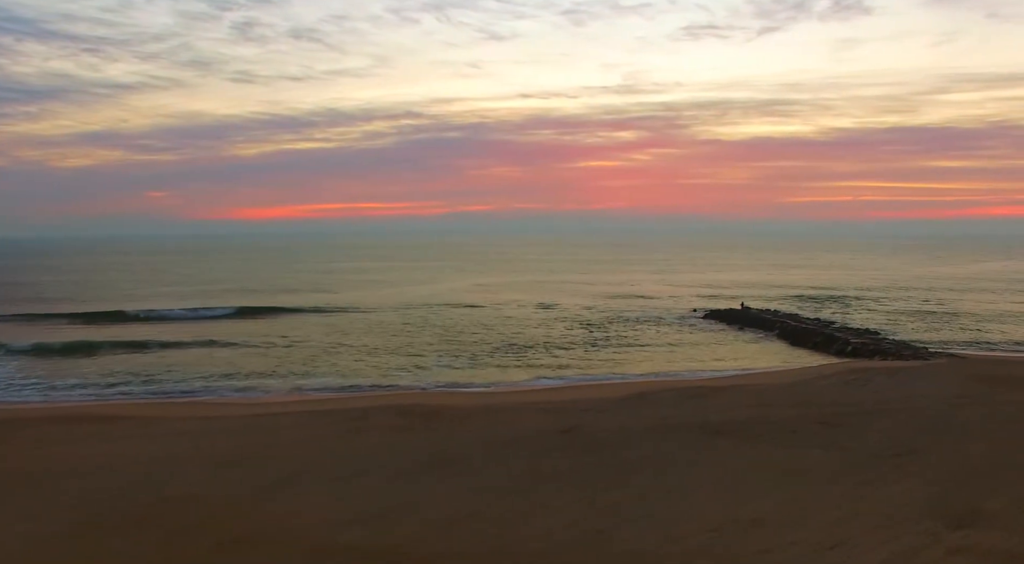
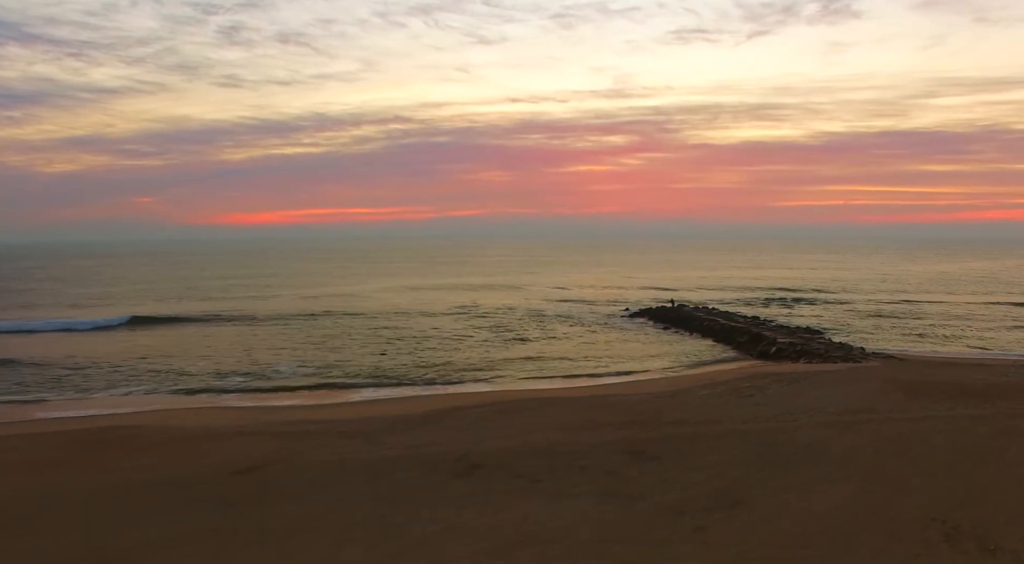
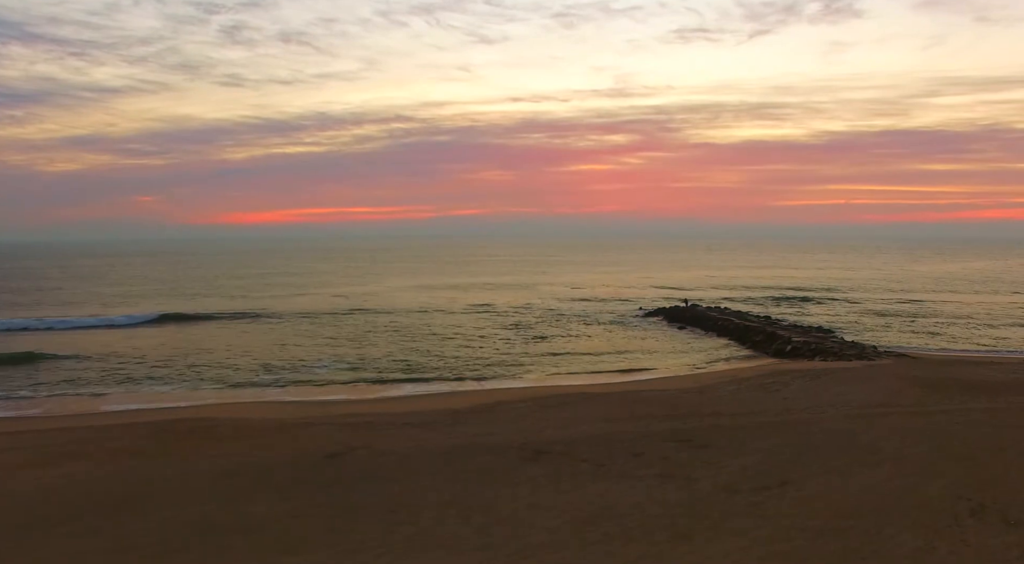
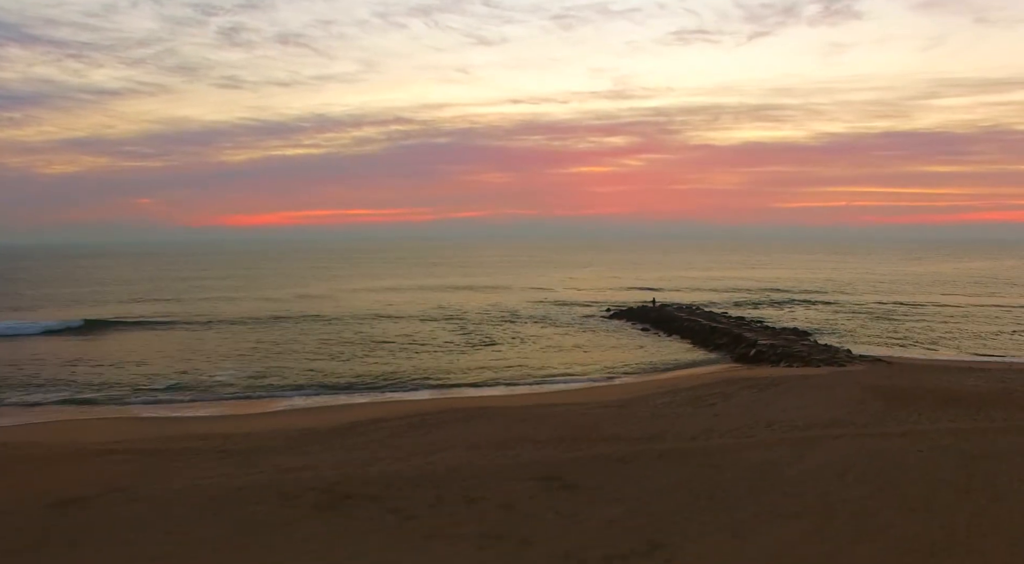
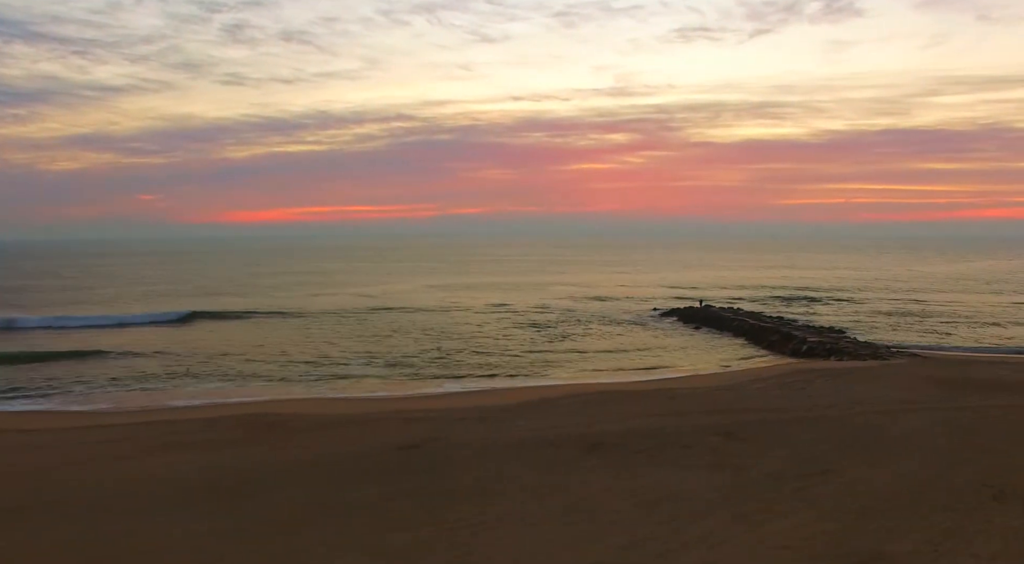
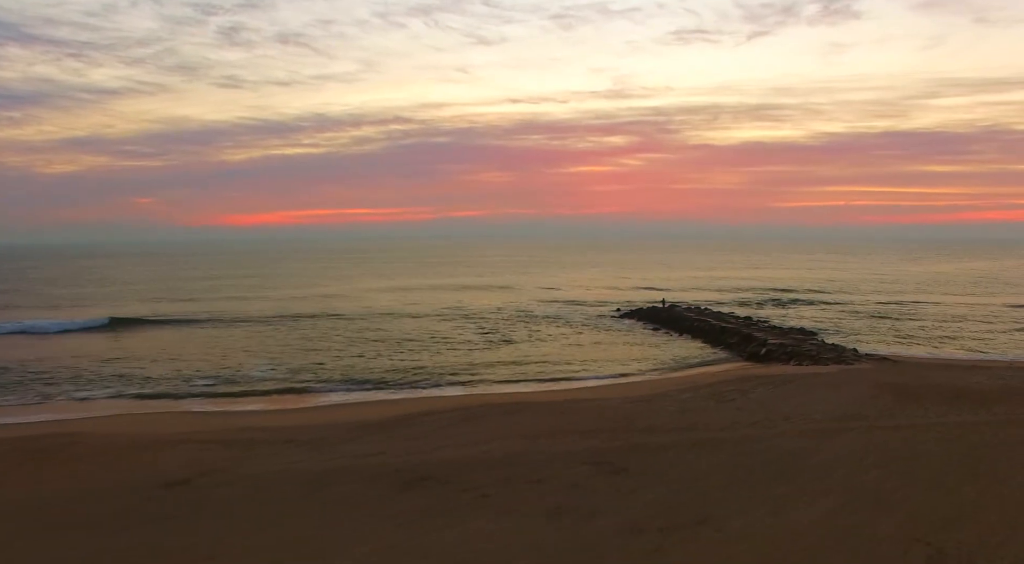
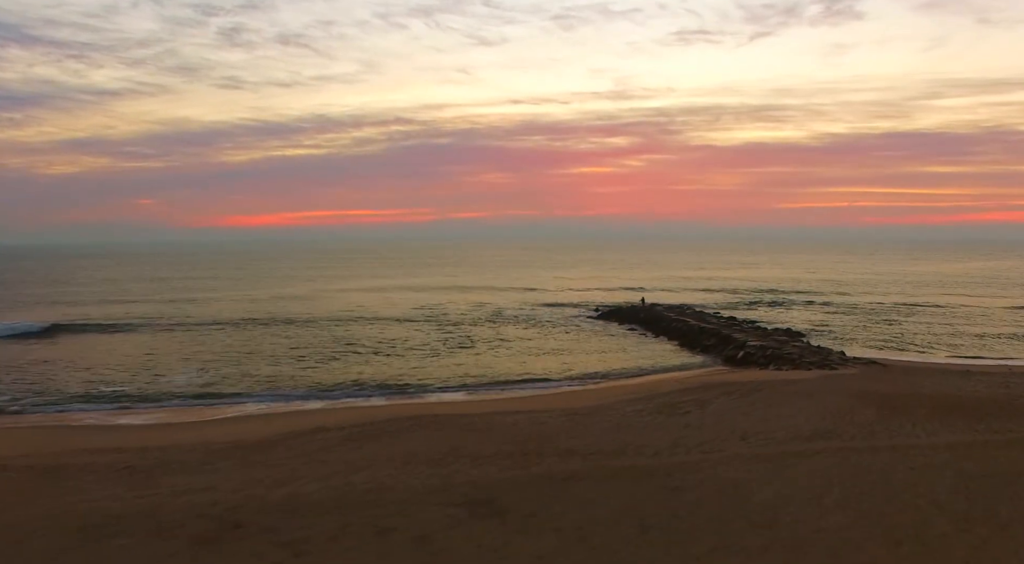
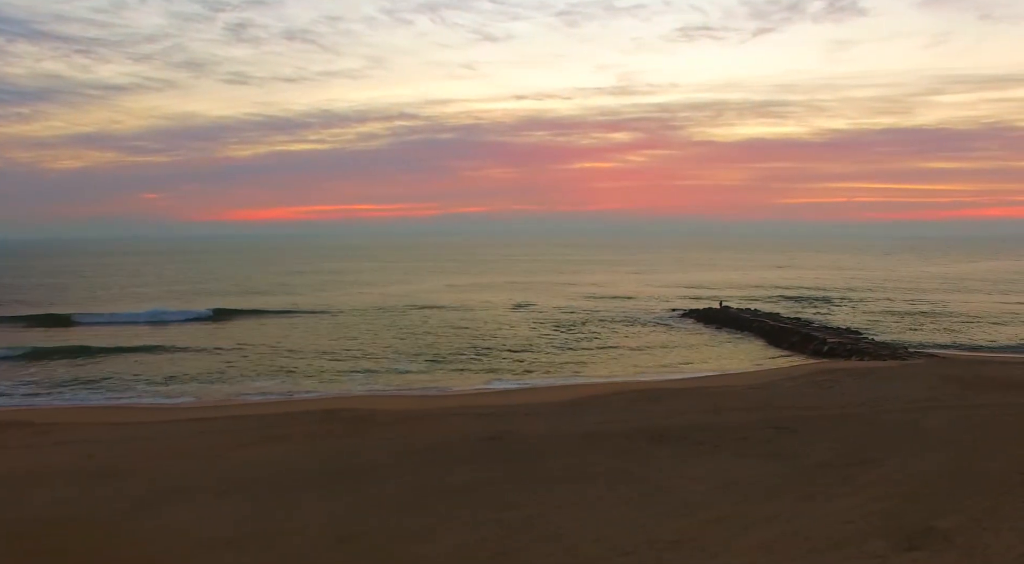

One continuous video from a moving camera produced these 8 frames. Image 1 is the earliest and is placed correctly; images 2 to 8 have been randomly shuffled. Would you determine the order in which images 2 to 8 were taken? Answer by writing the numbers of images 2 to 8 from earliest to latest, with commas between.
8, 5, 3, 2, 6, 4, 7
